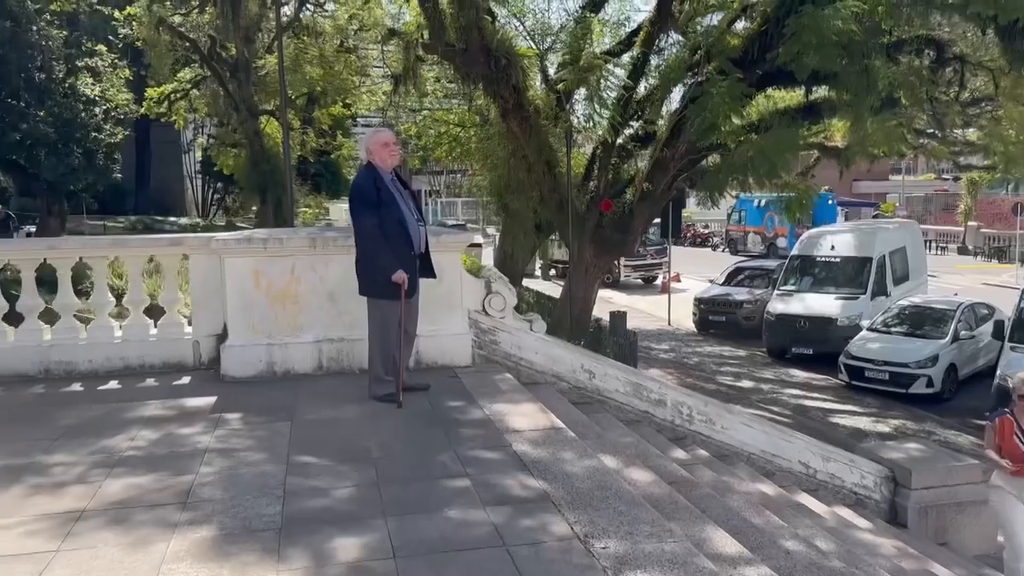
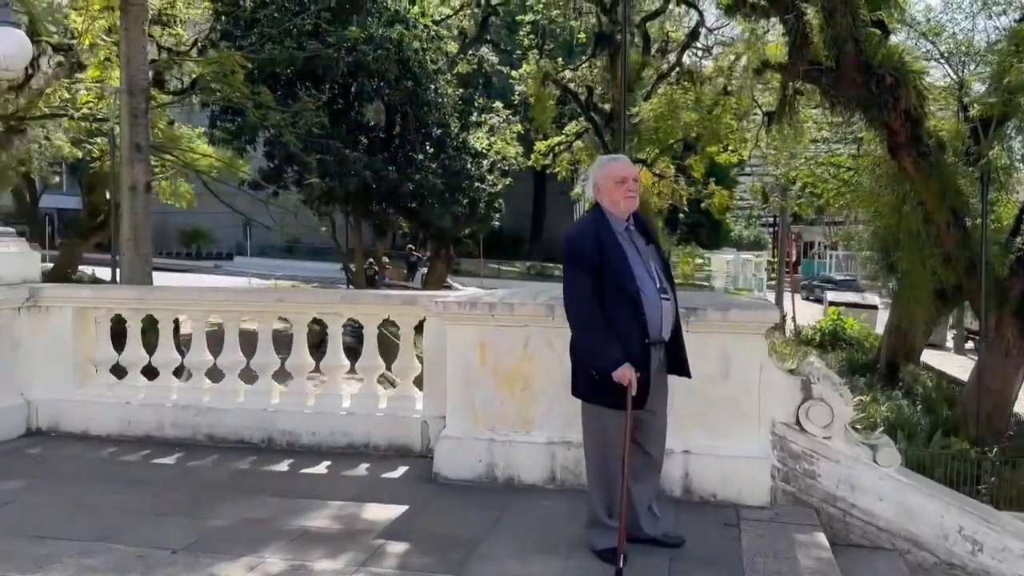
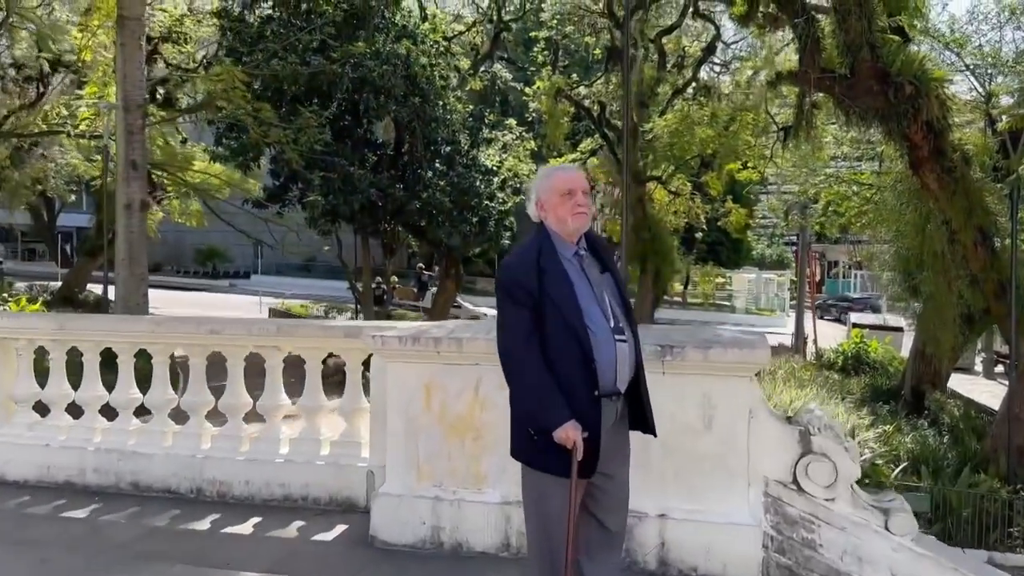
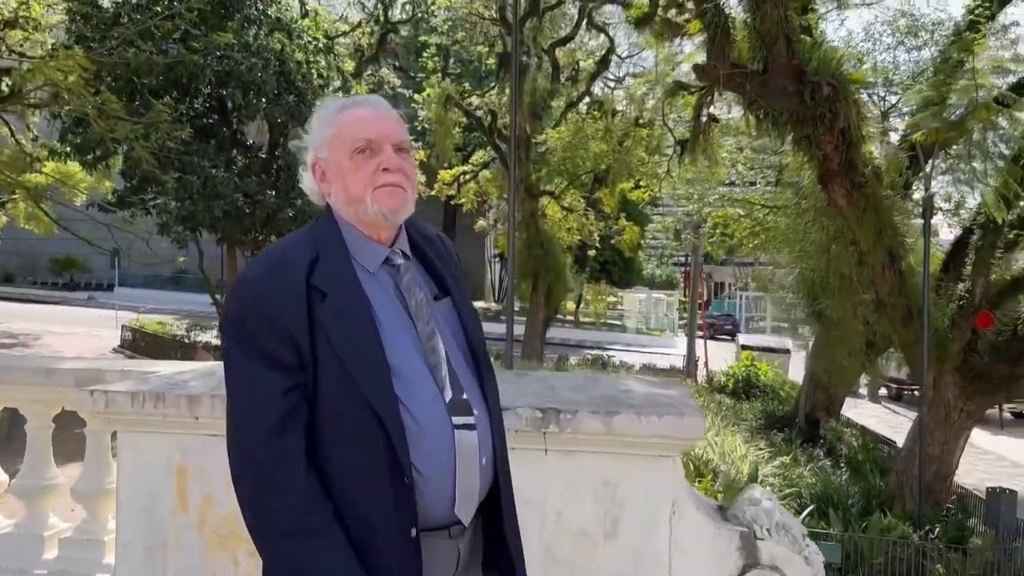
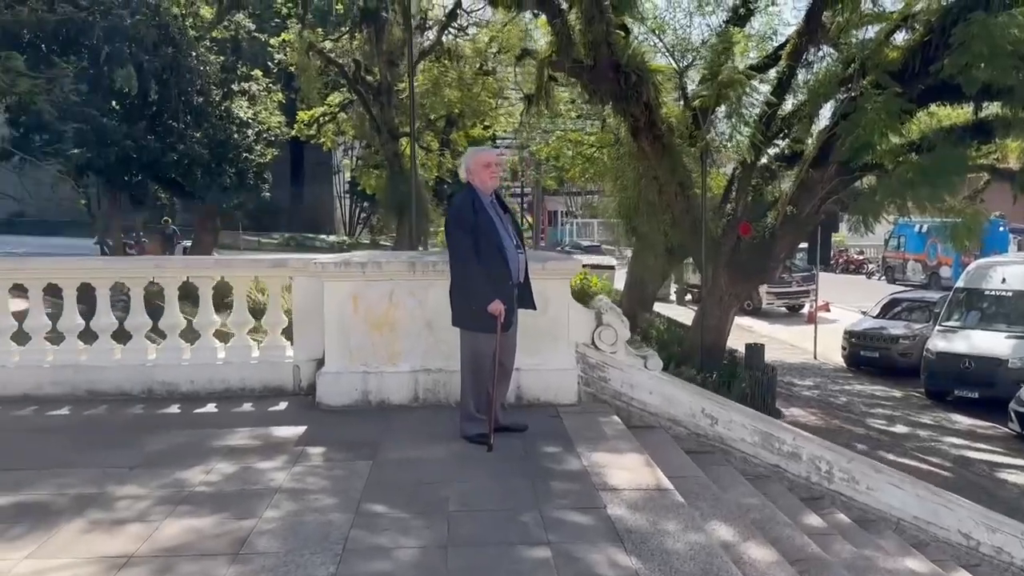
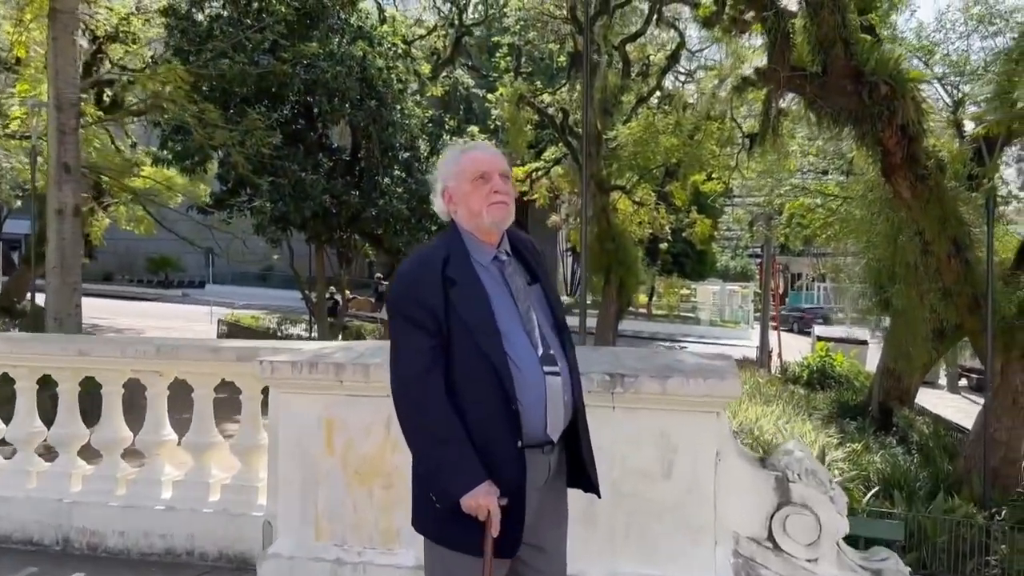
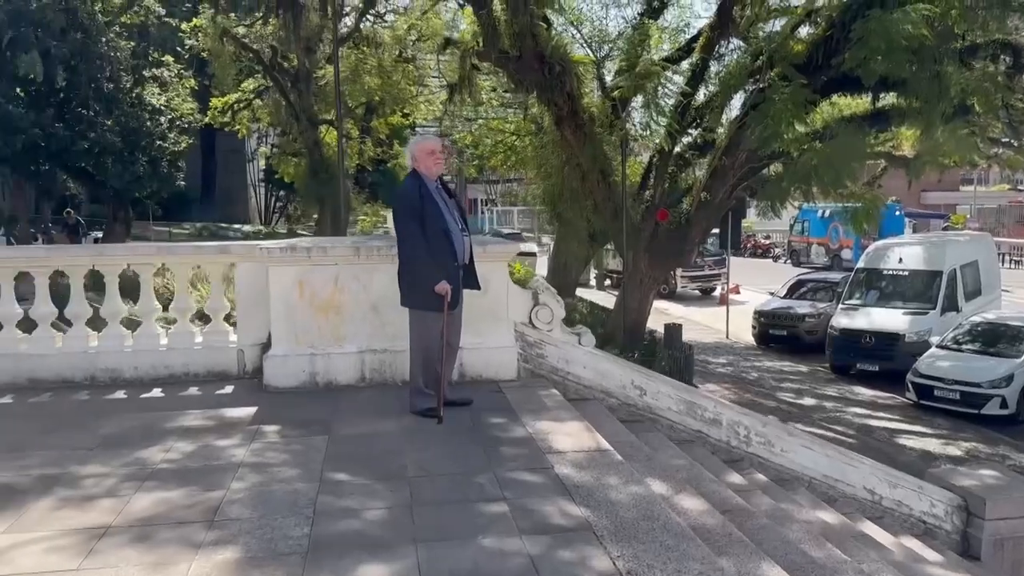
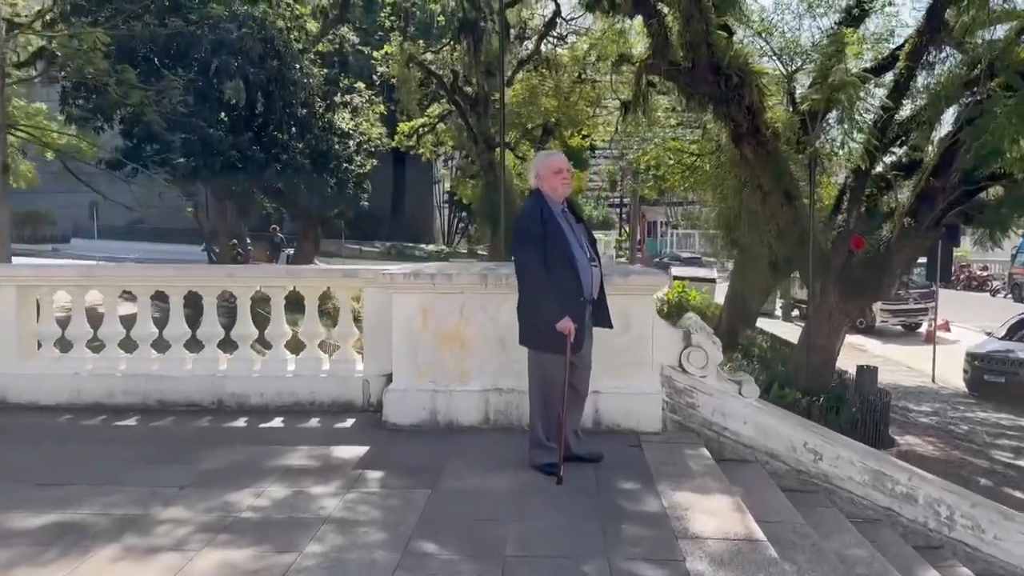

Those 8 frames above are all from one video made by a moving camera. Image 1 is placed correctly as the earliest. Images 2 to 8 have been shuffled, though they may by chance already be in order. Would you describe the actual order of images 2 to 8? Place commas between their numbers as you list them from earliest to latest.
7, 5, 8, 2, 3, 6, 4
